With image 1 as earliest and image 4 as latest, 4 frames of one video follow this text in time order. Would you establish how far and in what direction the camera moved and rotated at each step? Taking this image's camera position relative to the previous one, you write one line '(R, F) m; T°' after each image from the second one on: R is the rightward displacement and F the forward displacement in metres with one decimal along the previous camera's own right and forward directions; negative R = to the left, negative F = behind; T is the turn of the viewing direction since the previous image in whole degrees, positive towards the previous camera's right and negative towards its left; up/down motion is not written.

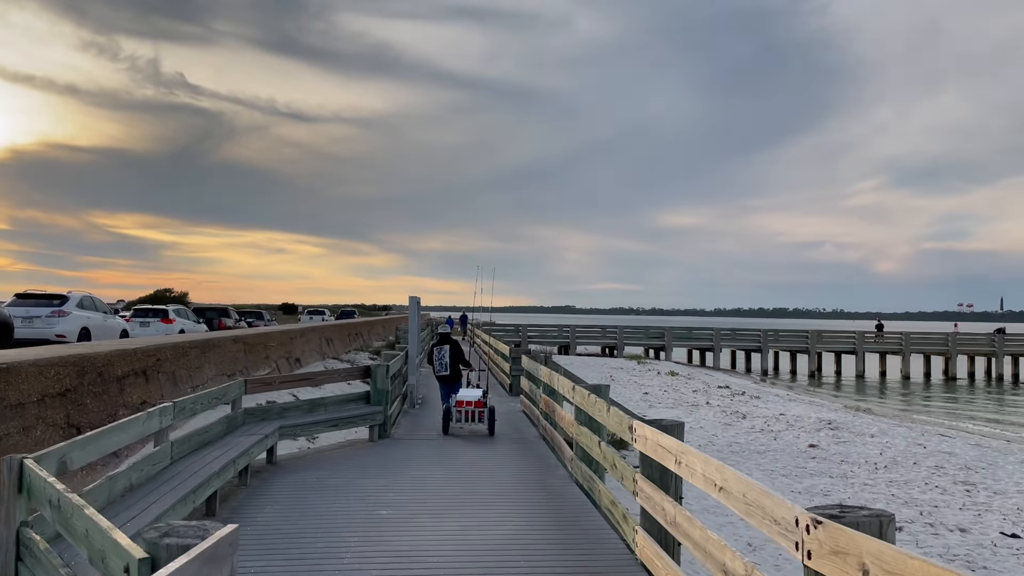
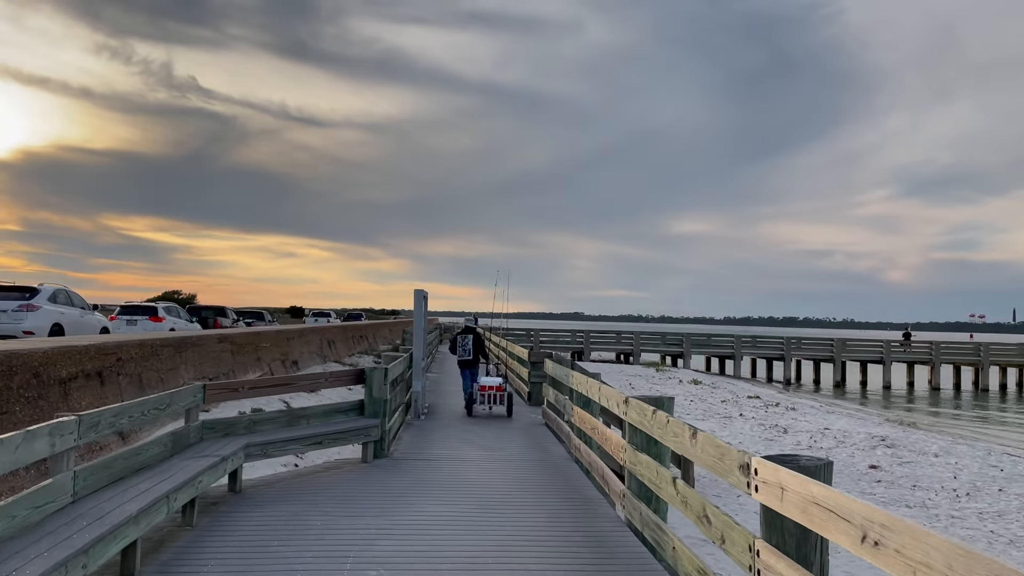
(-0.2, +1.6) m; -1°
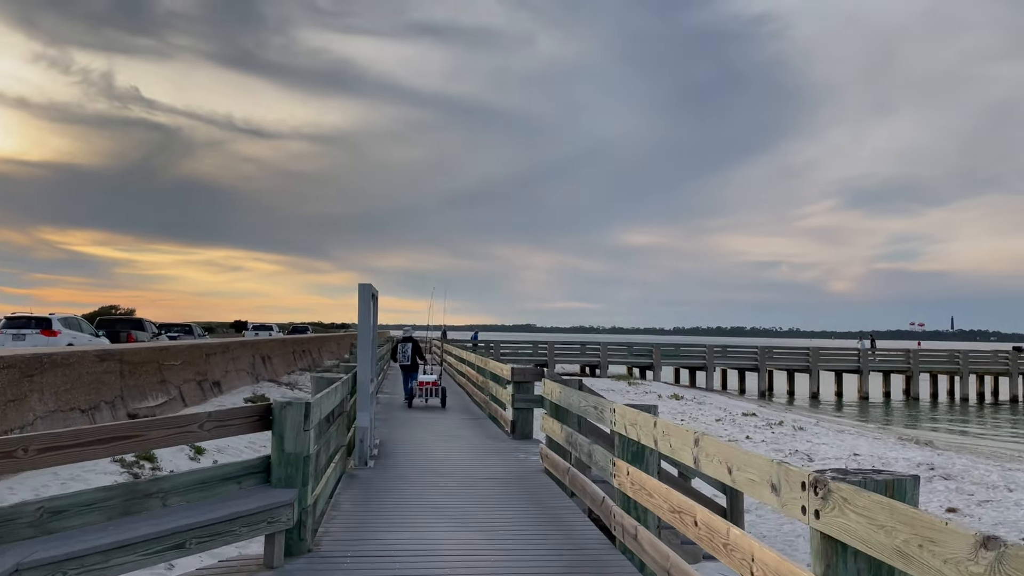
(-0.3, +2.8) m; +4°
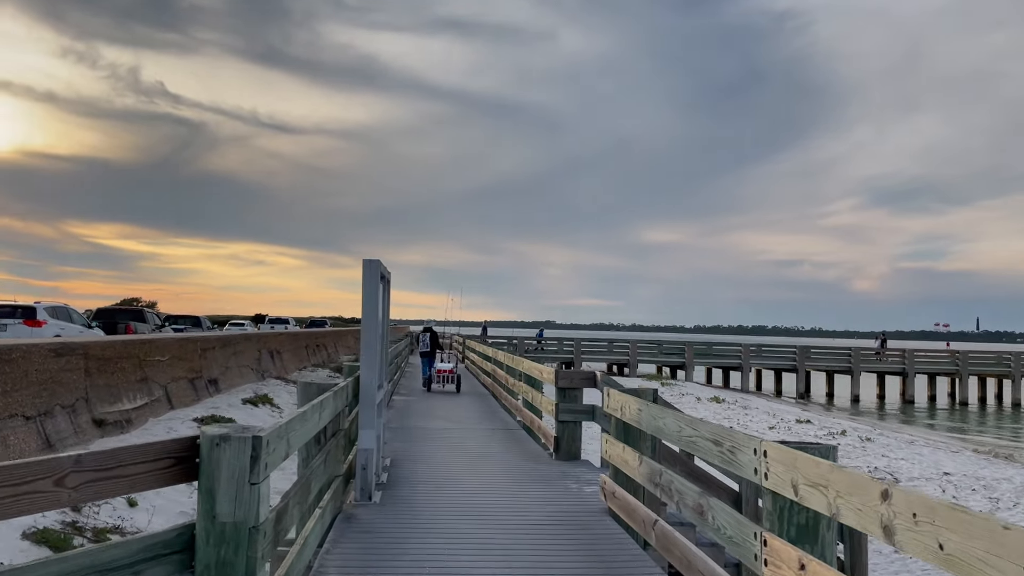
(-0.3, +1.8) m; -2°
